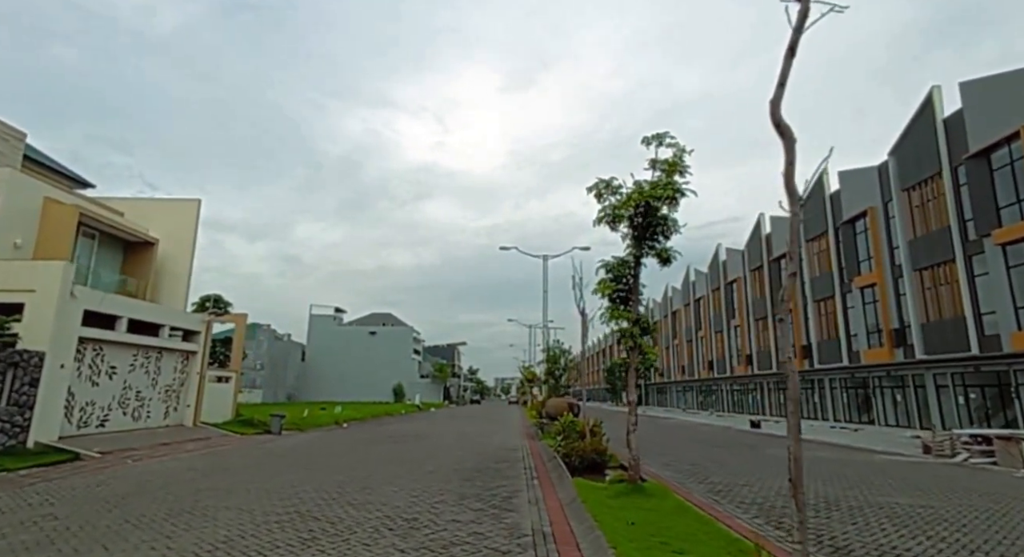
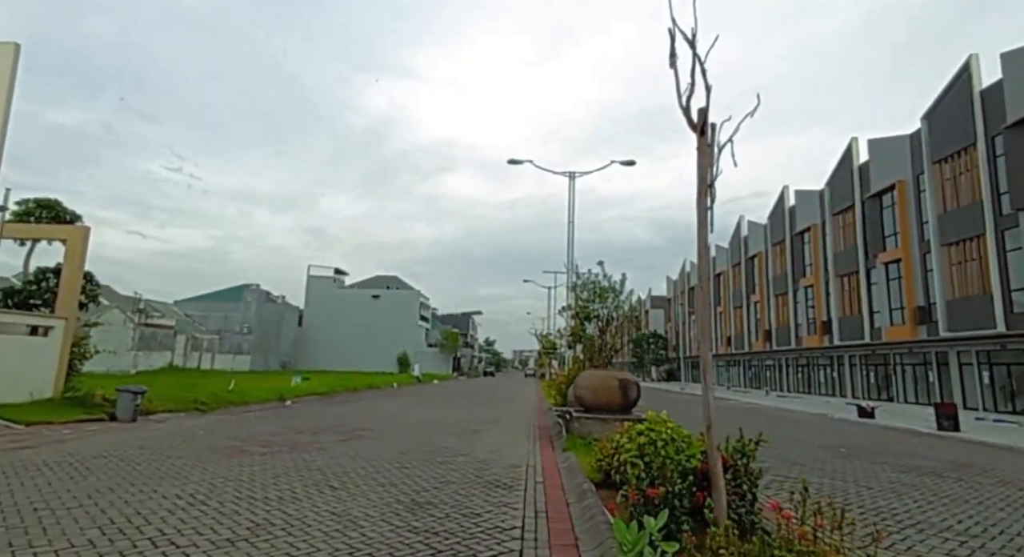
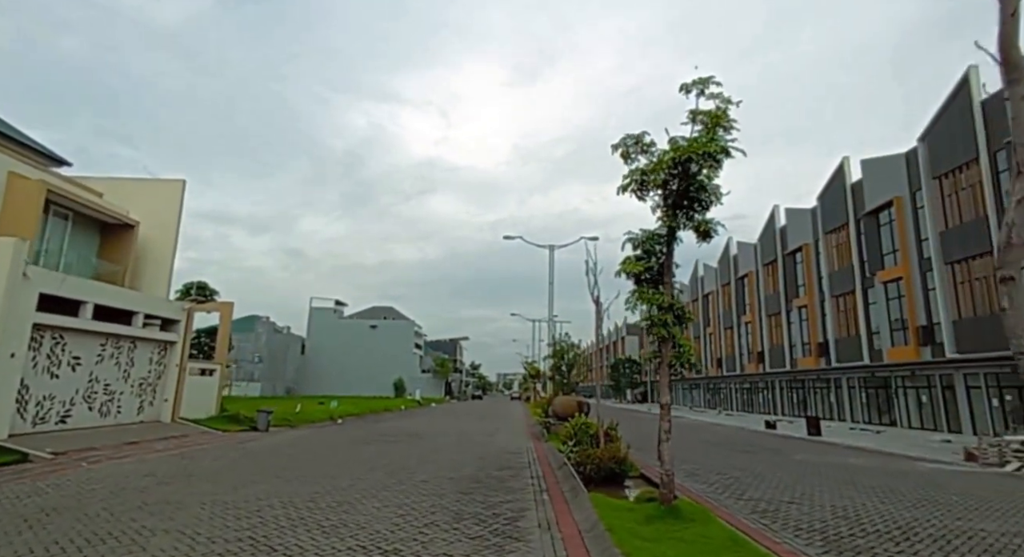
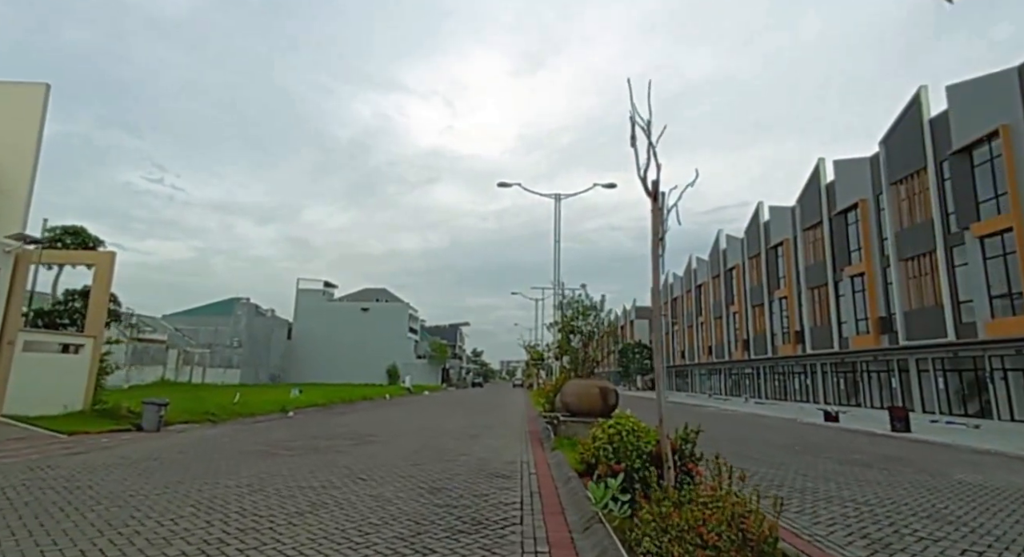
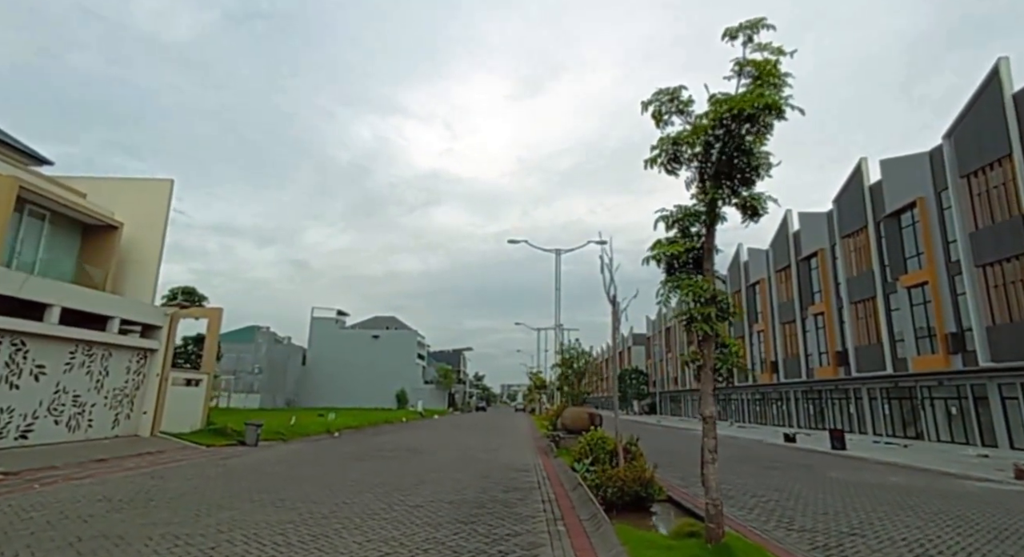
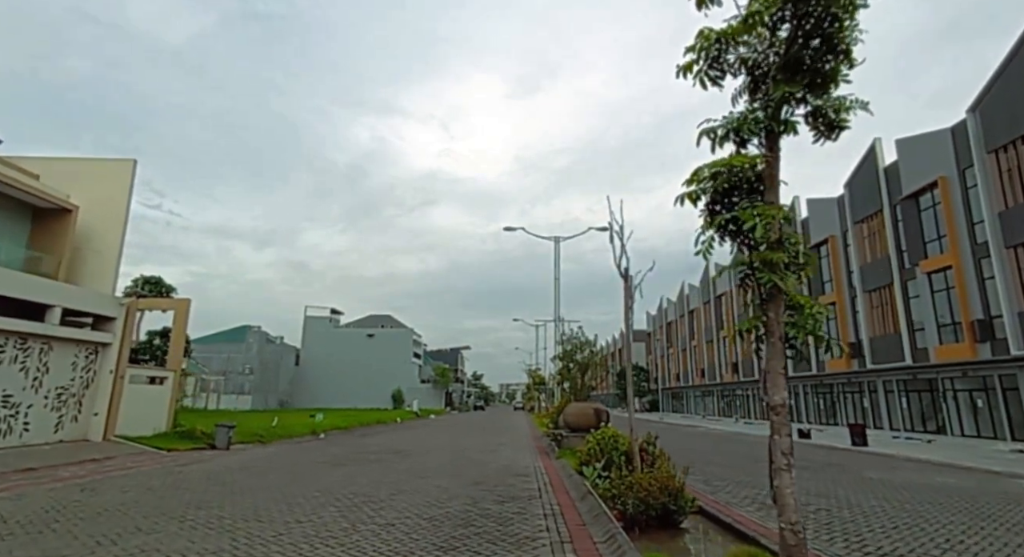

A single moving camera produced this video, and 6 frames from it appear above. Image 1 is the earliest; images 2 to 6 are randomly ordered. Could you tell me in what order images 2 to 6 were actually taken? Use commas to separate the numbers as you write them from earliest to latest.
3, 5, 6, 4, 2
